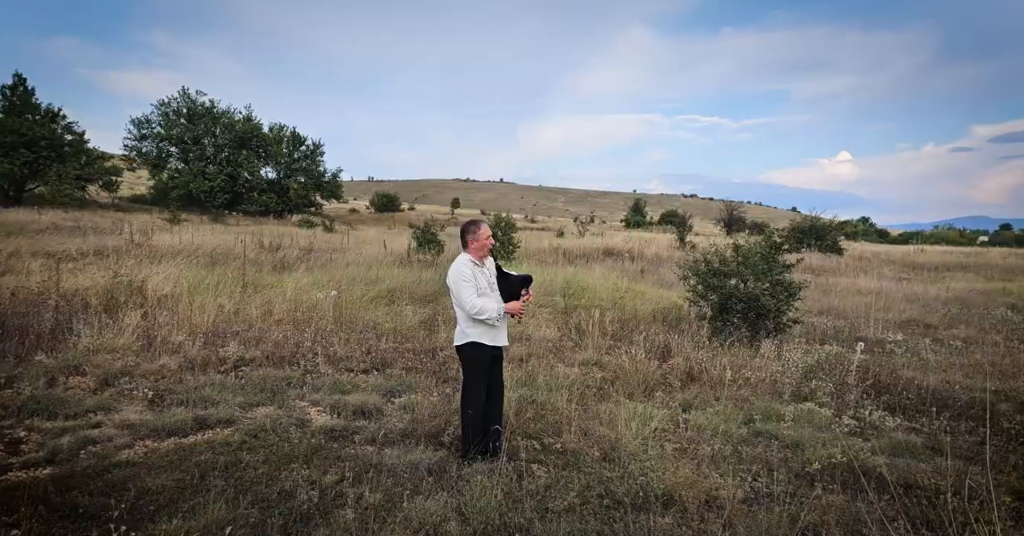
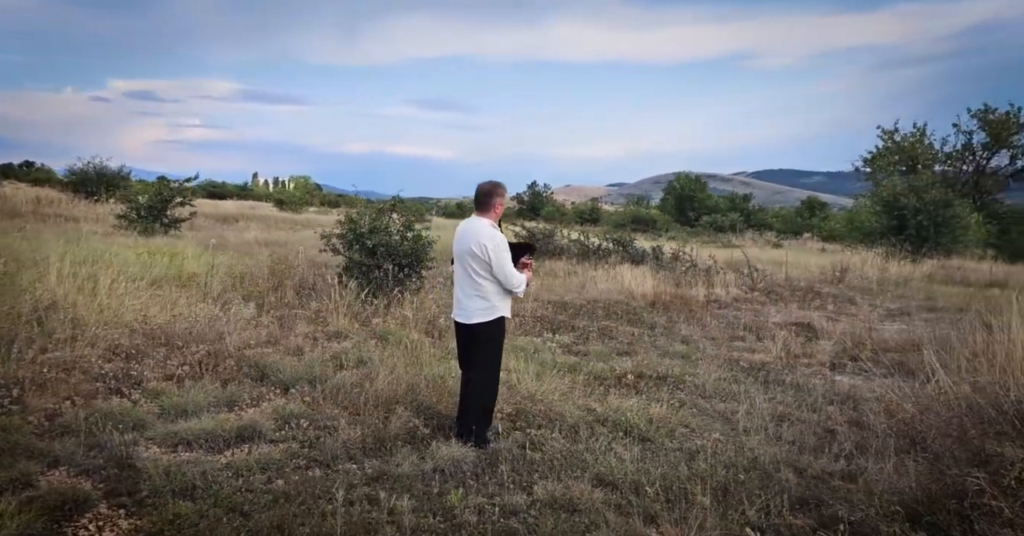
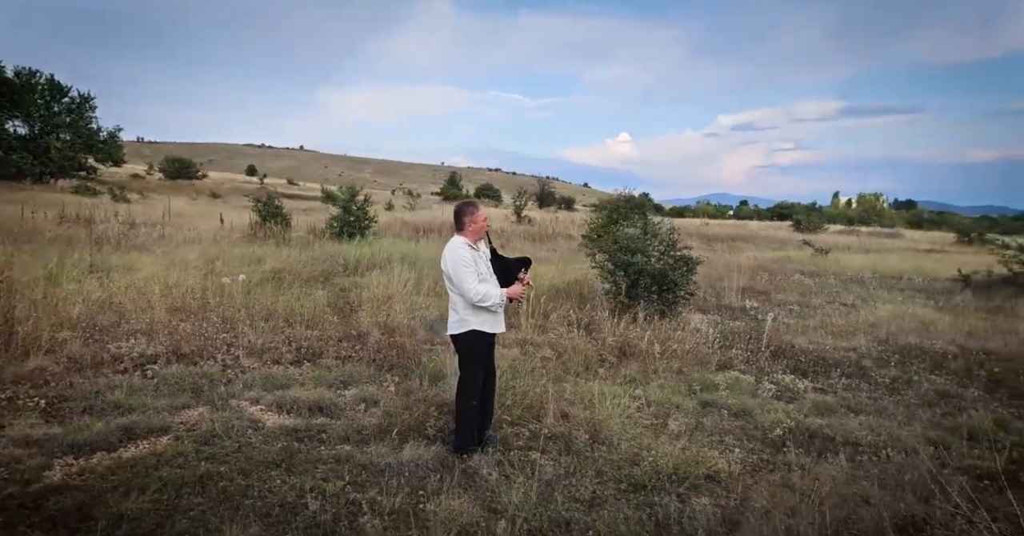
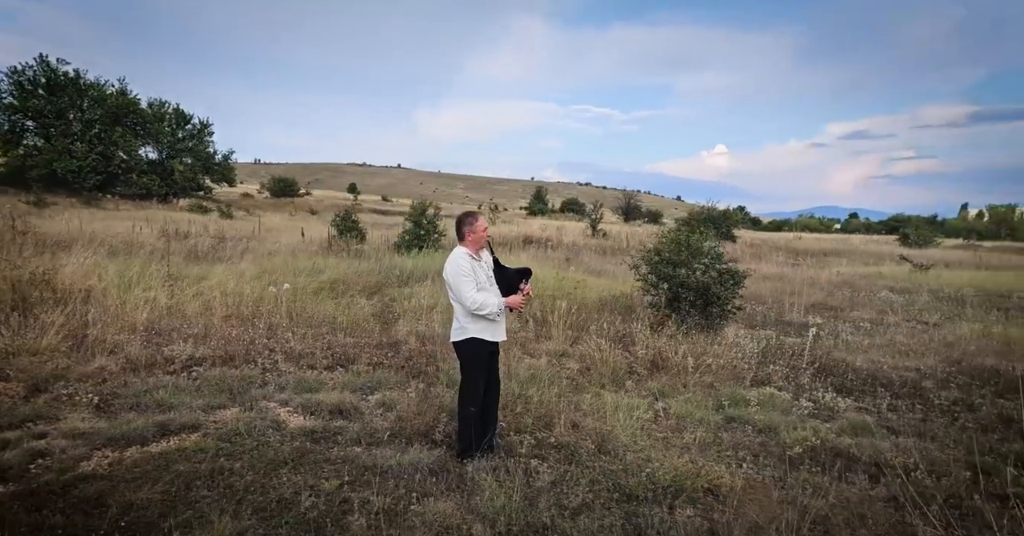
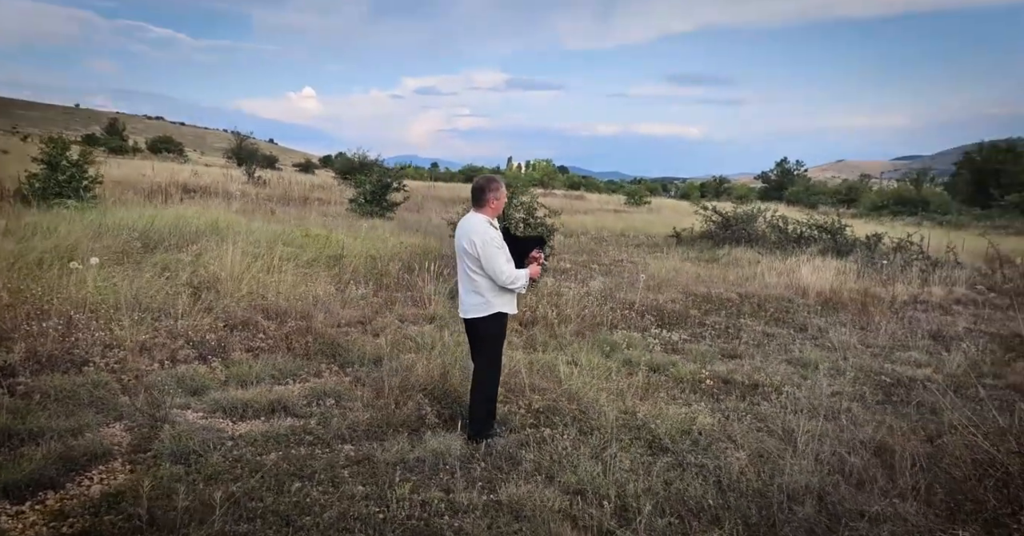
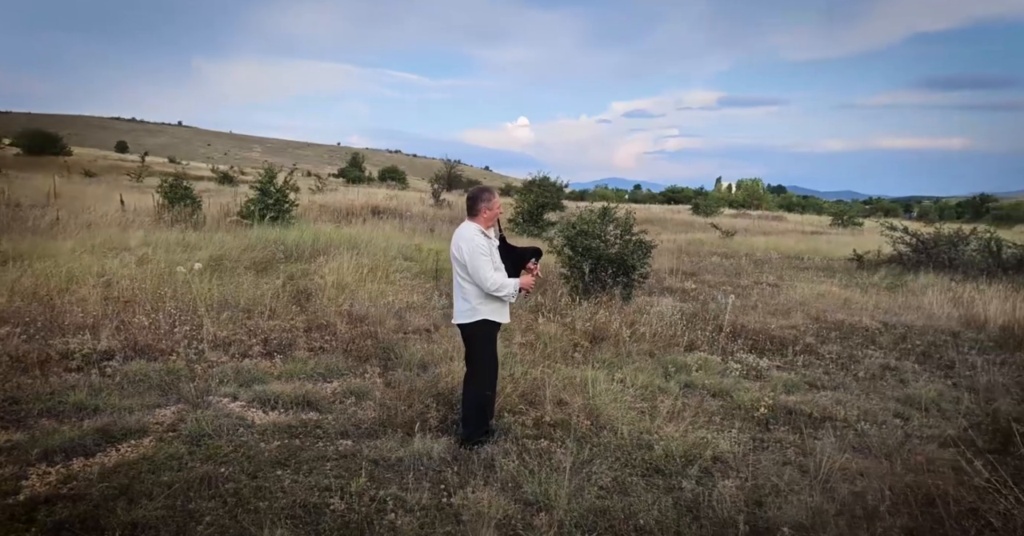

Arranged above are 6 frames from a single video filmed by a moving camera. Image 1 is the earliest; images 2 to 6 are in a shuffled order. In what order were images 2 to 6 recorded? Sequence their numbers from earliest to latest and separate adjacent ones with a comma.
4, 3, 6, 5, 2
